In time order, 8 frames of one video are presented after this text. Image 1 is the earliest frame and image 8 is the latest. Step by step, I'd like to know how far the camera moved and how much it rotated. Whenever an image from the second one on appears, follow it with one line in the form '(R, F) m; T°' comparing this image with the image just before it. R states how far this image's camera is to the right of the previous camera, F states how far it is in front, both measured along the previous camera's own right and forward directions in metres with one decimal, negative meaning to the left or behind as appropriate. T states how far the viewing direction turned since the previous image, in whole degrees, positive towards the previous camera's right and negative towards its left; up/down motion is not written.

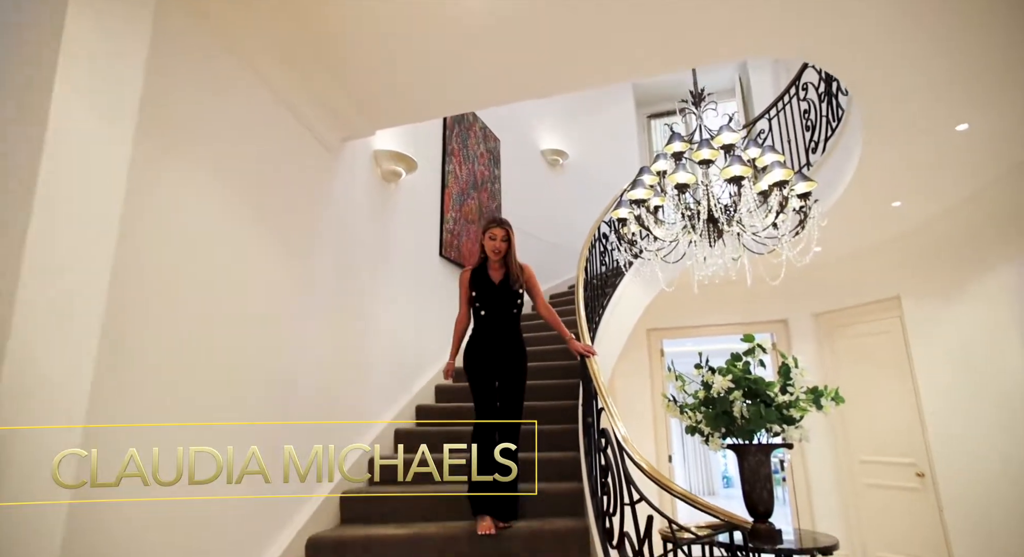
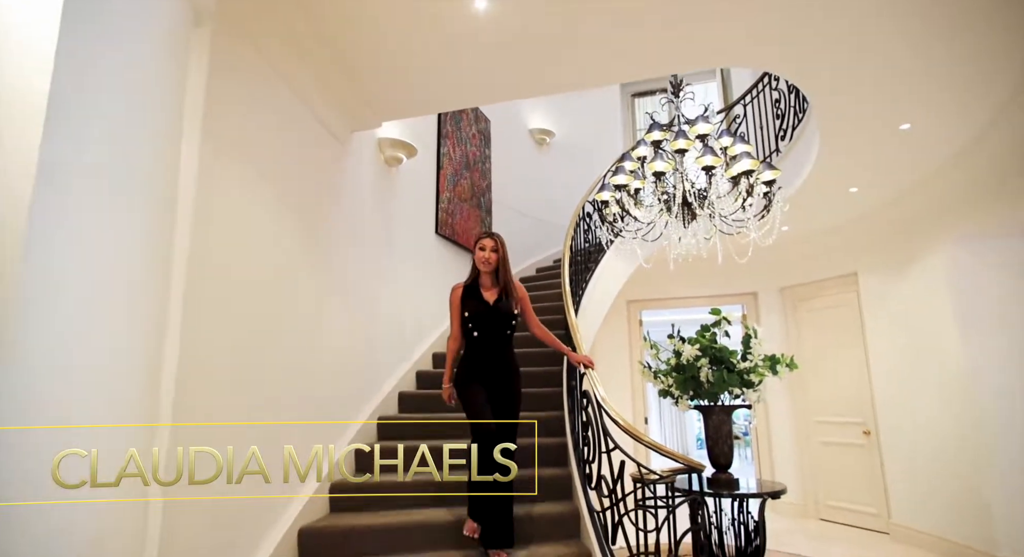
(-0.1, -0.3) m; +2°
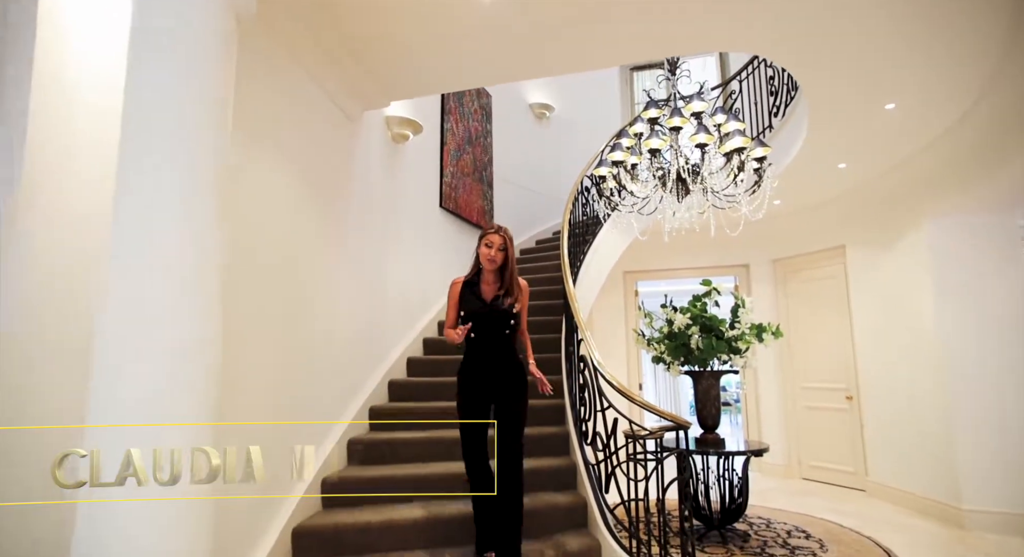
(0.0, -0.2) m; 0°
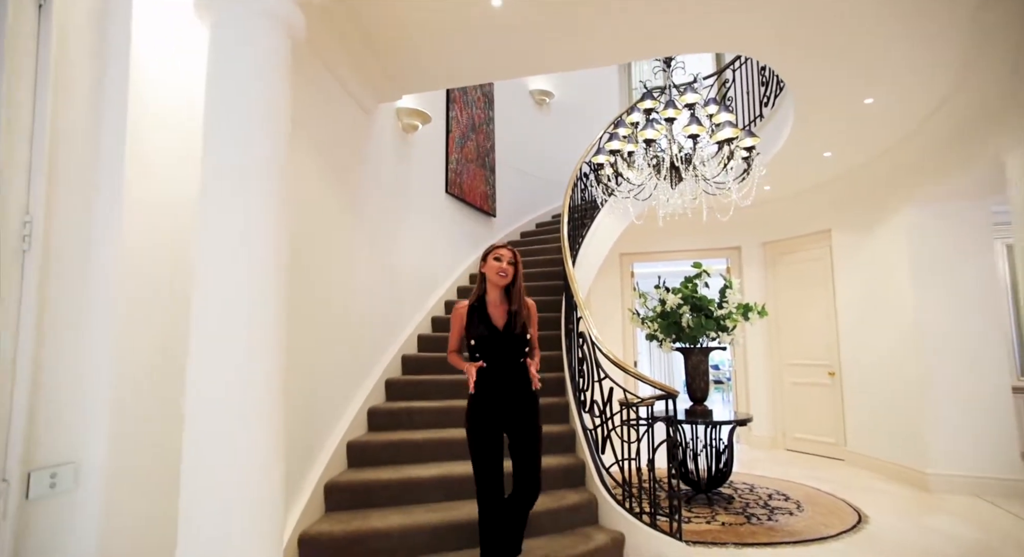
(-0.1, -0.3) m; 0°
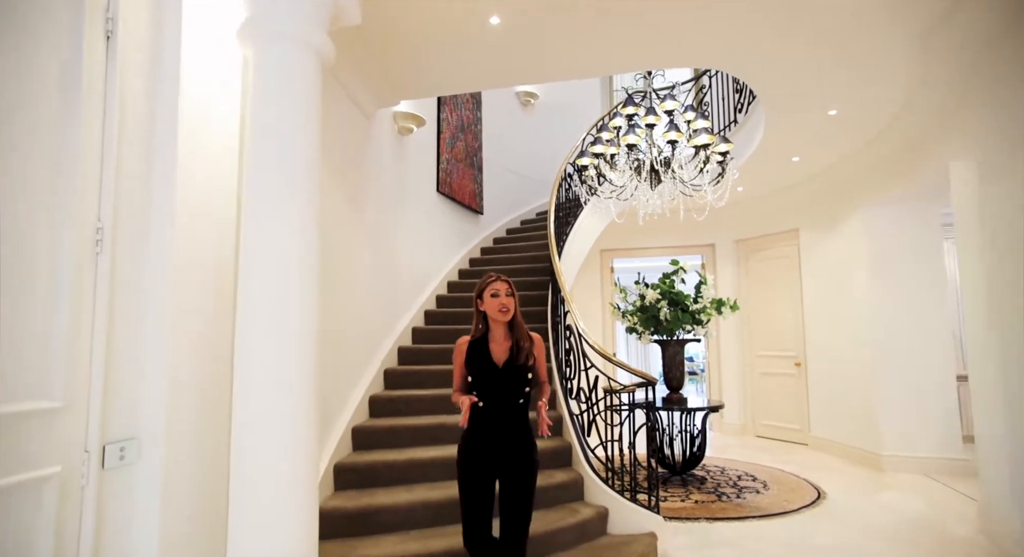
(-0.1, -0.2) m; +2°
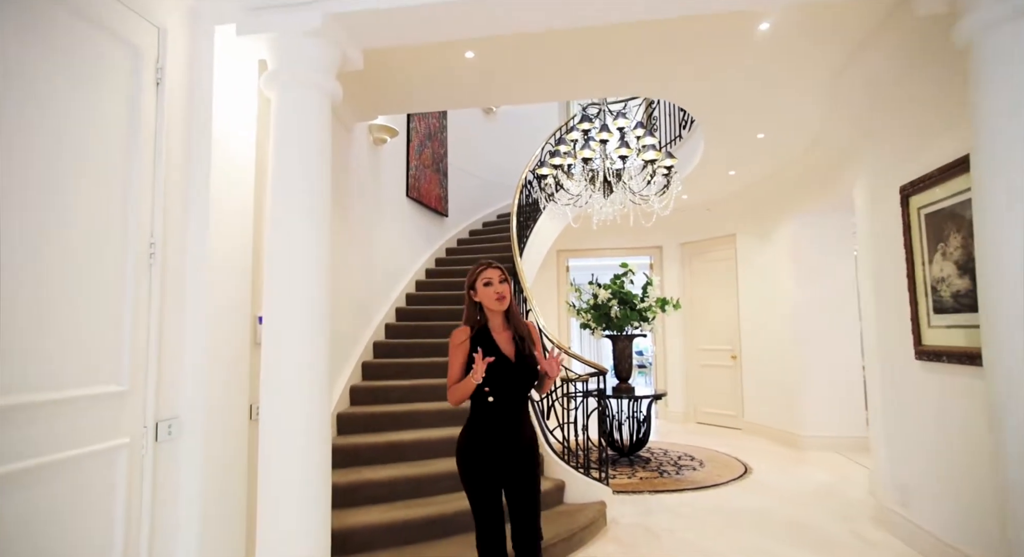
(-0.1, -0.4) m; +5°
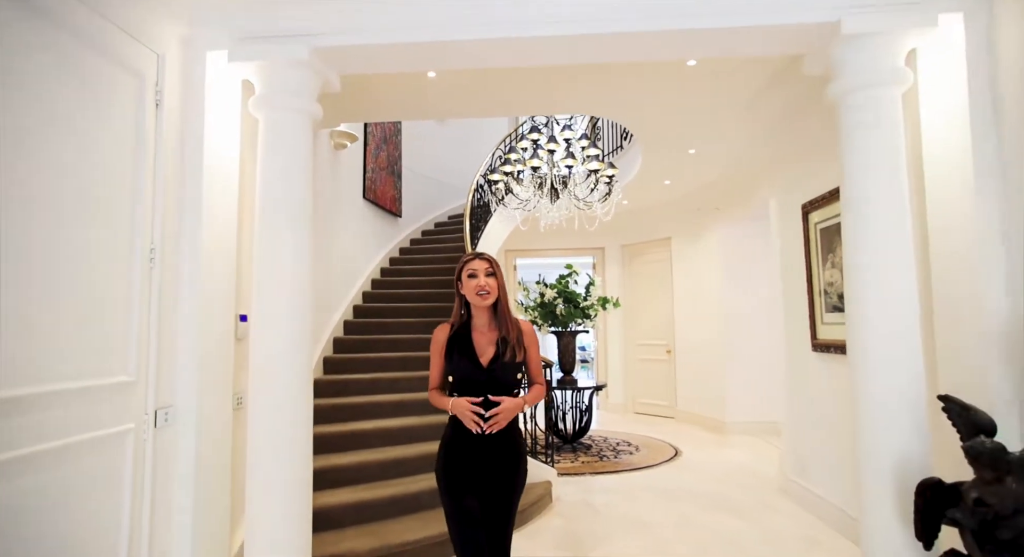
(-0.1, -0.3) m; +6°
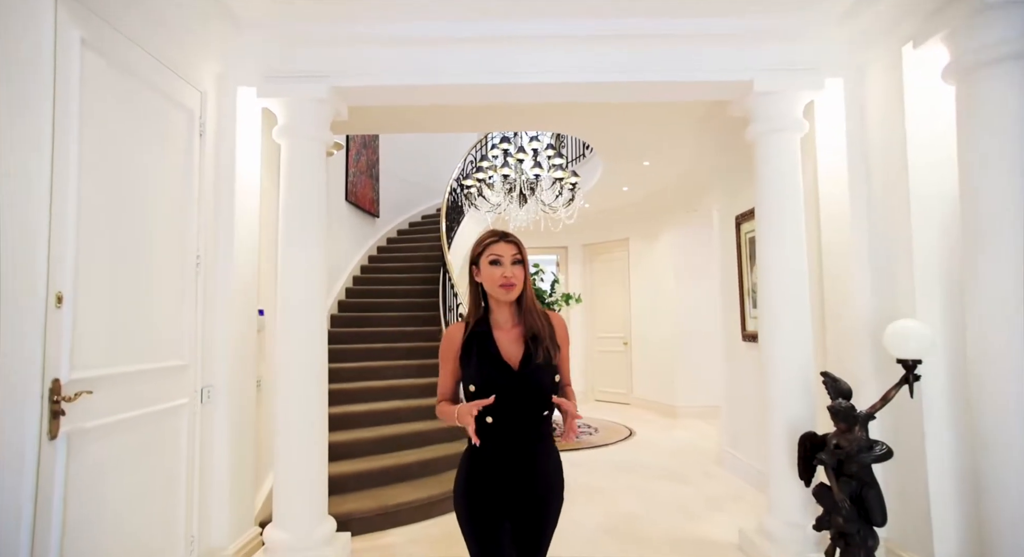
(-0.1, -0.5) m; +4°
